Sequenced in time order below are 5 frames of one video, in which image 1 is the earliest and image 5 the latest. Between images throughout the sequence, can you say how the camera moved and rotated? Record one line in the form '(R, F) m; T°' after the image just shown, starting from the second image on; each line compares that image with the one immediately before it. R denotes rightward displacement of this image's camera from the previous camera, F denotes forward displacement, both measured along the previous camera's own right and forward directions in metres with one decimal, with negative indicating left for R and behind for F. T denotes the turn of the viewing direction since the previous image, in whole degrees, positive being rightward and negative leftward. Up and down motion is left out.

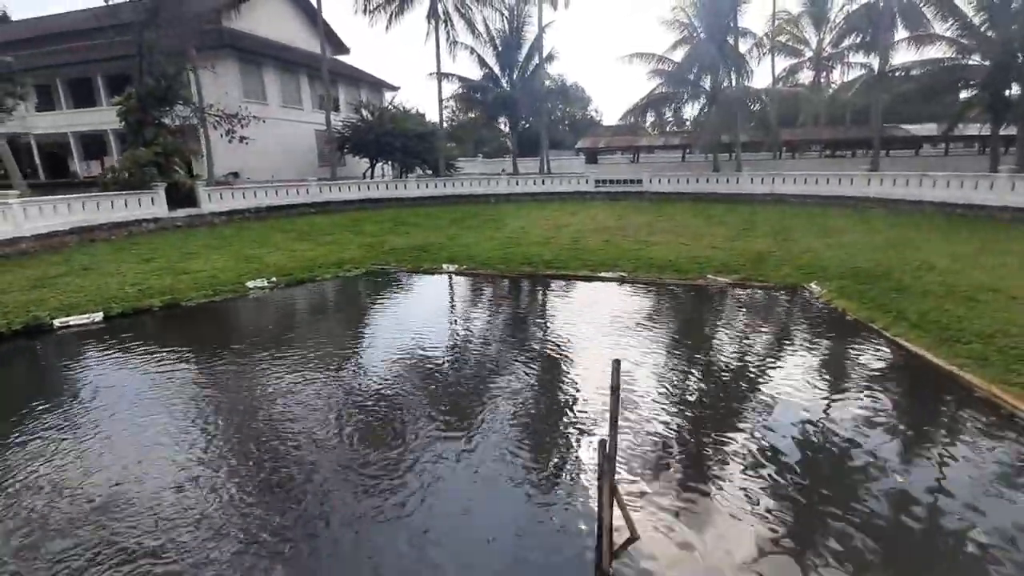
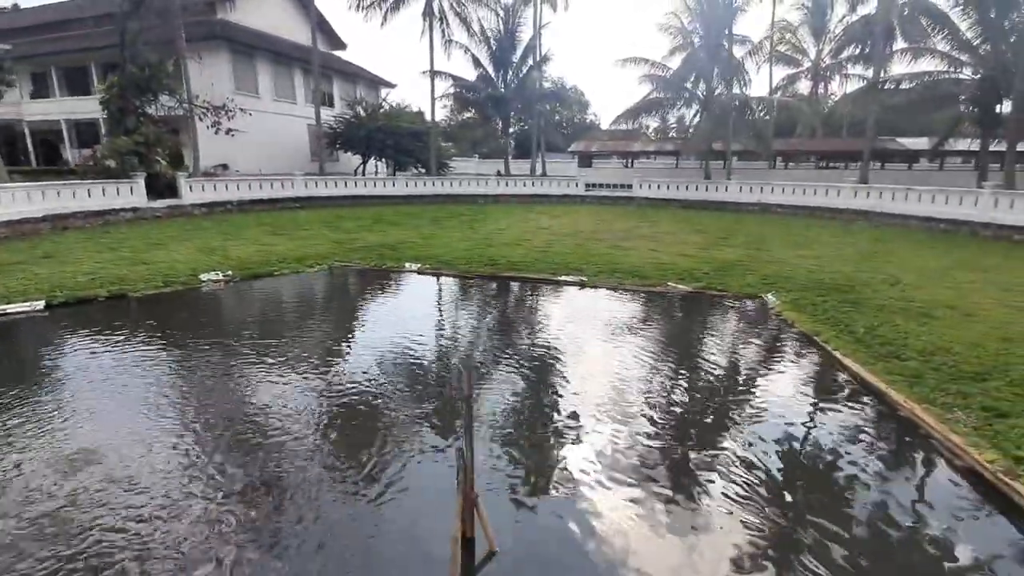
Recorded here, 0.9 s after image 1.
(+0.7, +0.1) m; 0°
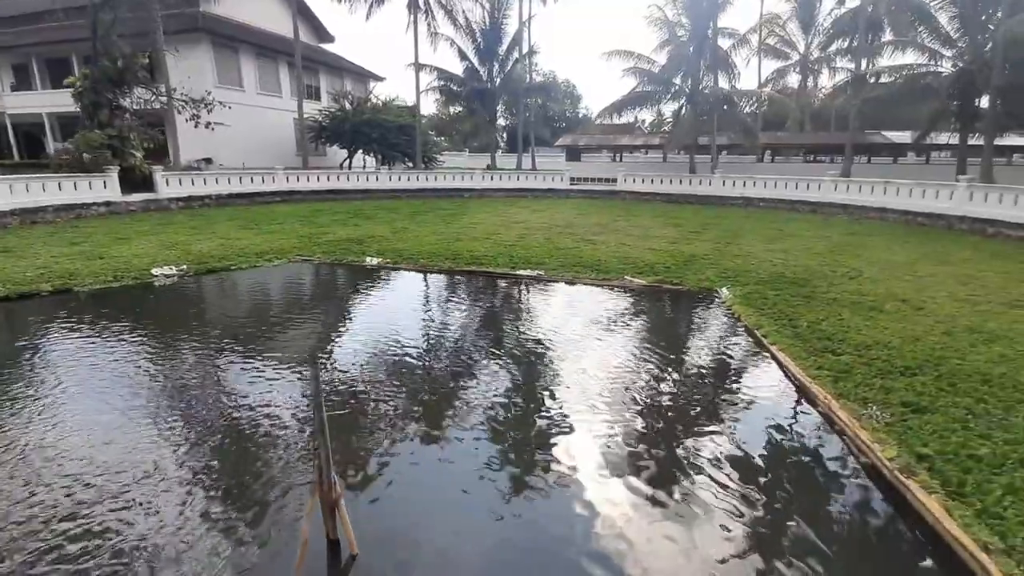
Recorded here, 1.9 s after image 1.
(+0.6, +0.1) m; 0°
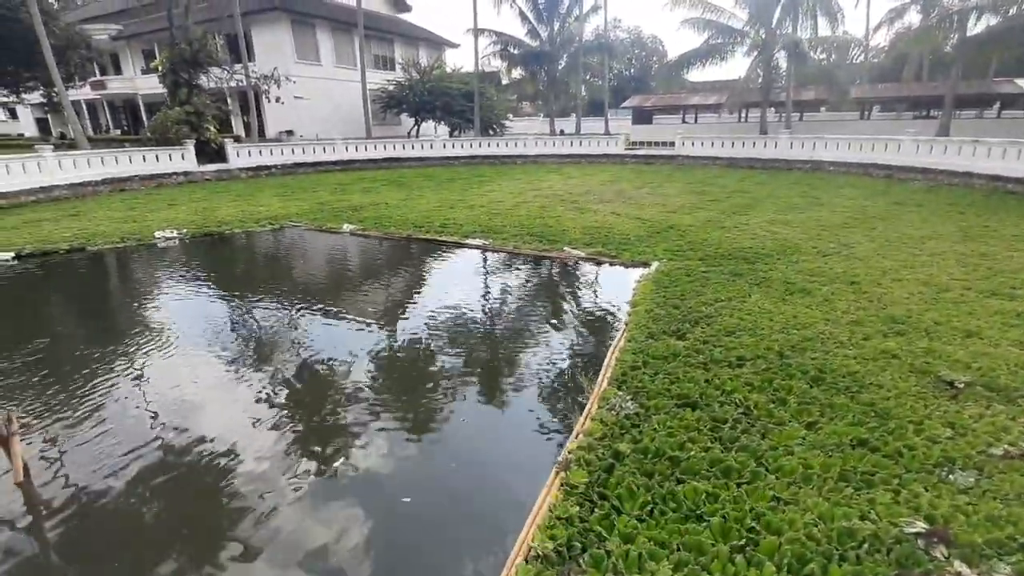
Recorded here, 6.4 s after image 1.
(+2.4, +0.3) m; -12°
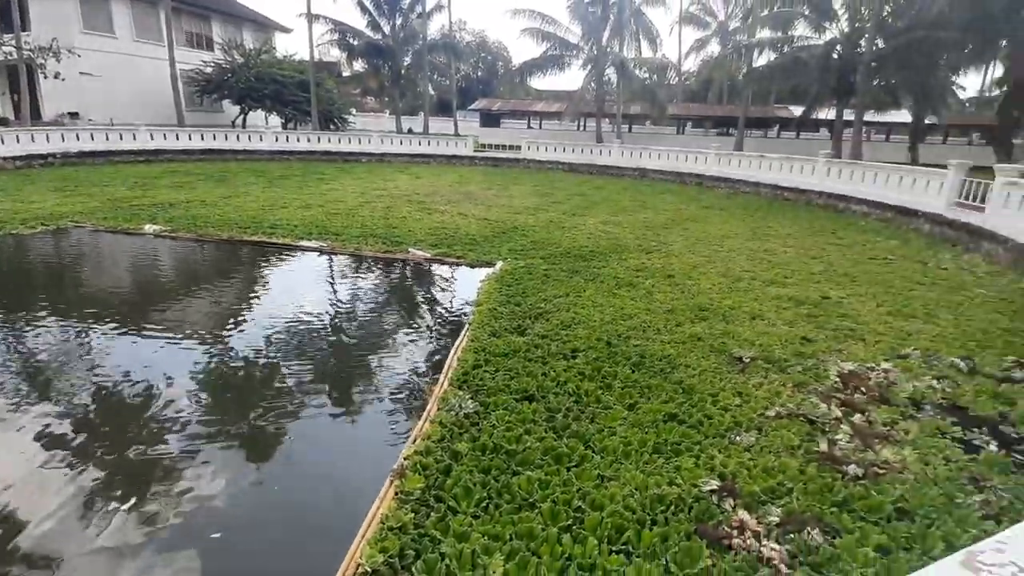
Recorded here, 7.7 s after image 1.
(+0.1, -0.1) m; +15°
